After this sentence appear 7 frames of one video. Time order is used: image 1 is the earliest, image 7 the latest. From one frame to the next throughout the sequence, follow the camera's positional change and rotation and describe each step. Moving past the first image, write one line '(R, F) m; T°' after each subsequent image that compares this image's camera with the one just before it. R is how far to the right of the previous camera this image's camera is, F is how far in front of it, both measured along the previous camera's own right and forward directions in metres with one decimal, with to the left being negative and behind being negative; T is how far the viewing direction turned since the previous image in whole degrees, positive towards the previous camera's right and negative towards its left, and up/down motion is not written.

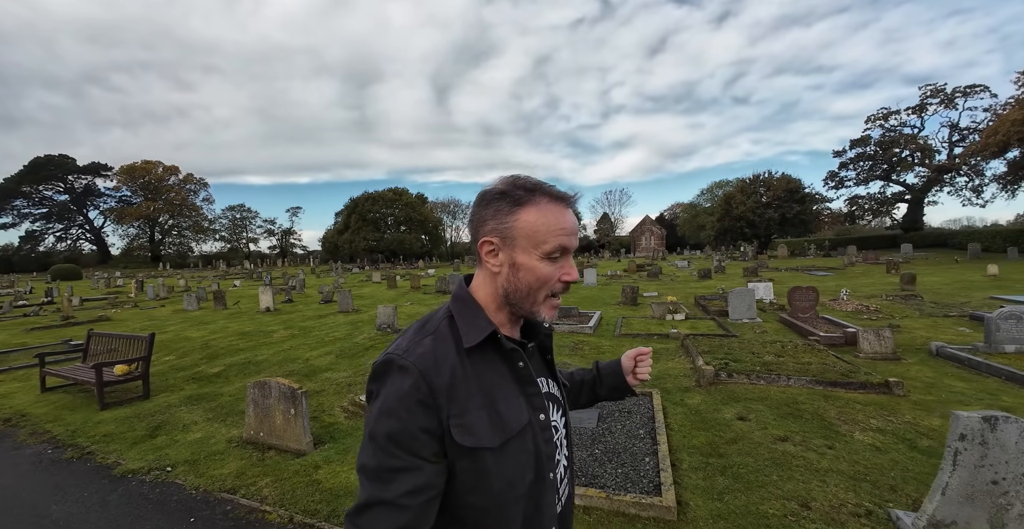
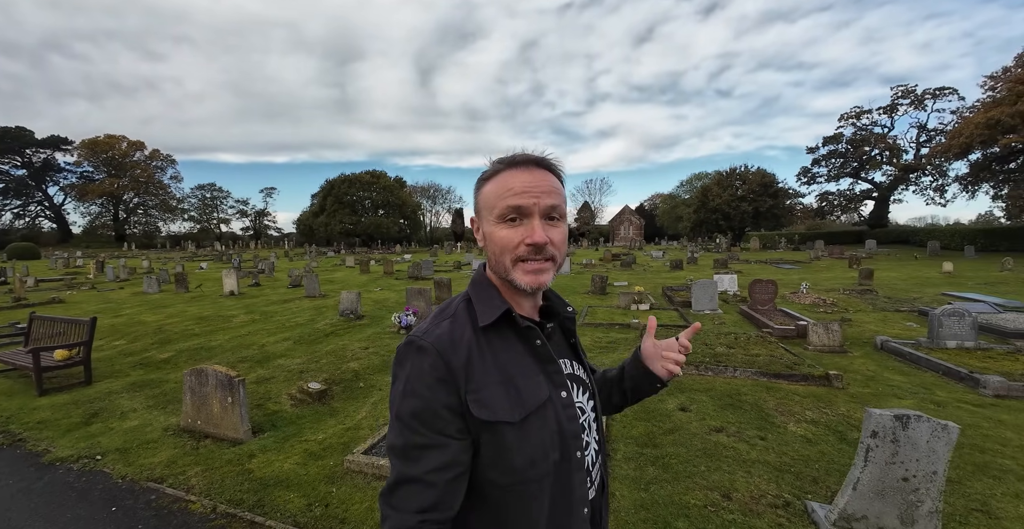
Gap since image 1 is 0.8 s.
(+0.4, 0.0) m; +2°
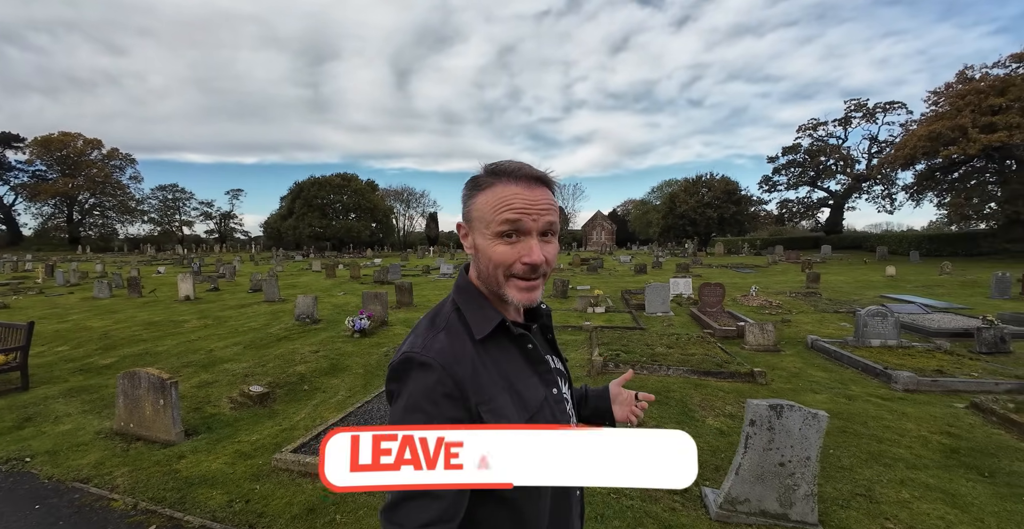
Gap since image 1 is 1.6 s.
(+0.5, -0.2) m; +3°
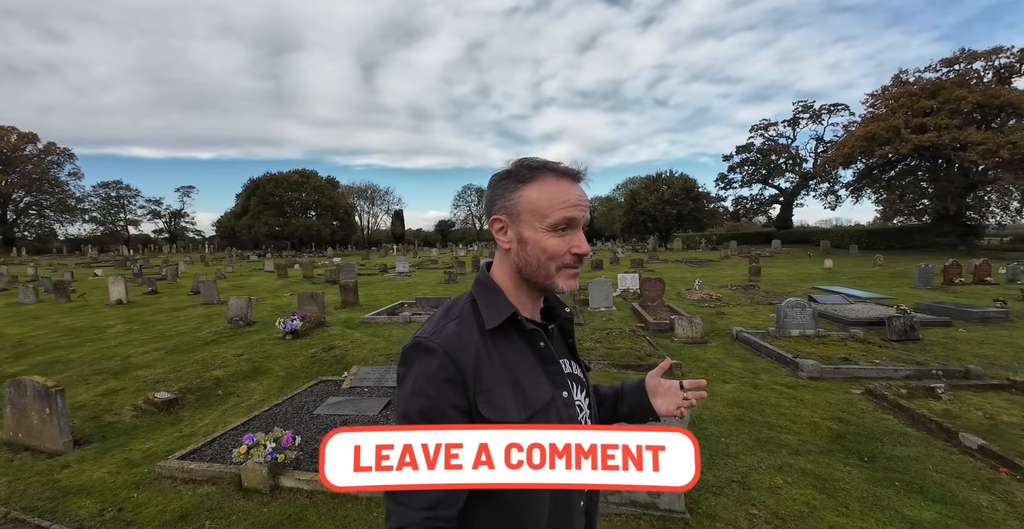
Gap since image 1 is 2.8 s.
(+0.7, -0.1) m; +4°
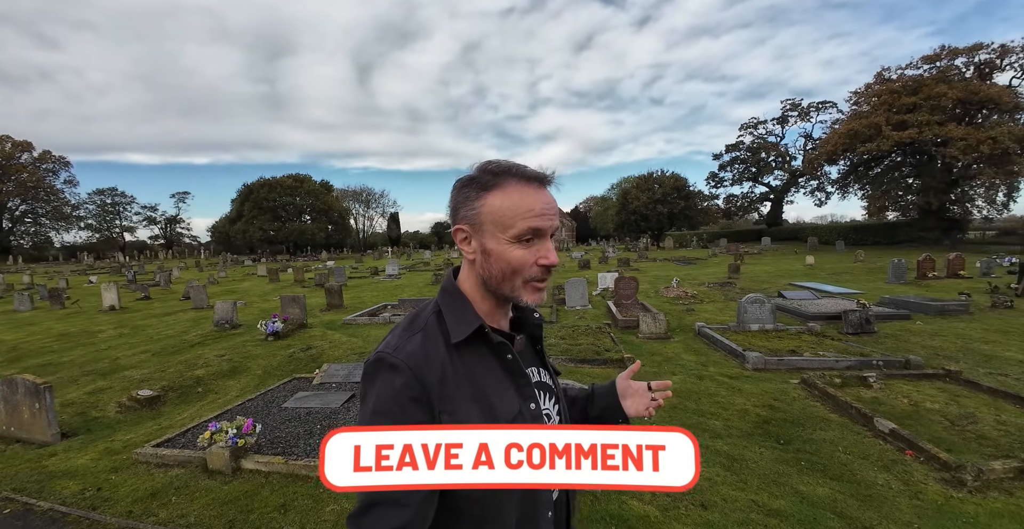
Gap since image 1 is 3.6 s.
(+0.6, -0.5) m; 0°
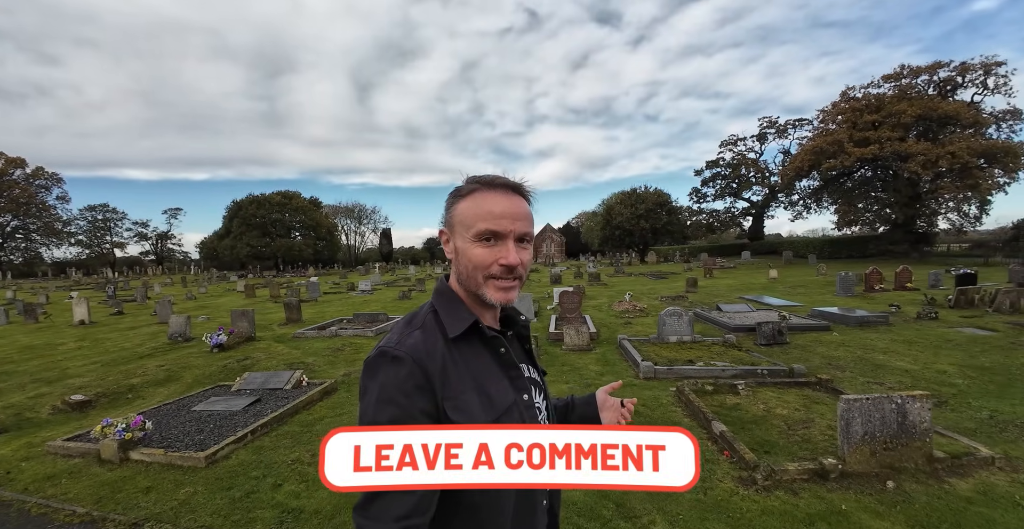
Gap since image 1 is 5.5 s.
(+1.6, -0.7) m; 0°
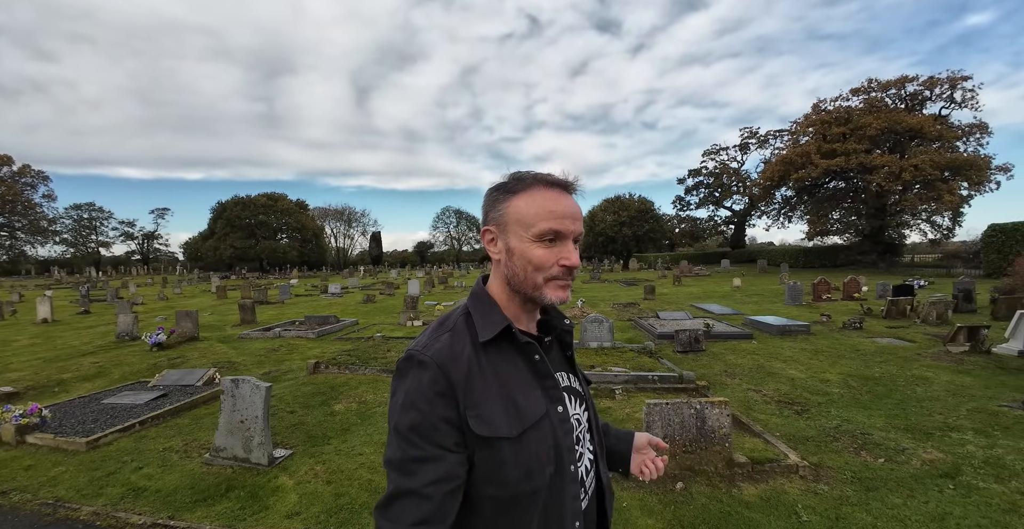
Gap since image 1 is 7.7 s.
(+1.7, -0.6) m; 0°
